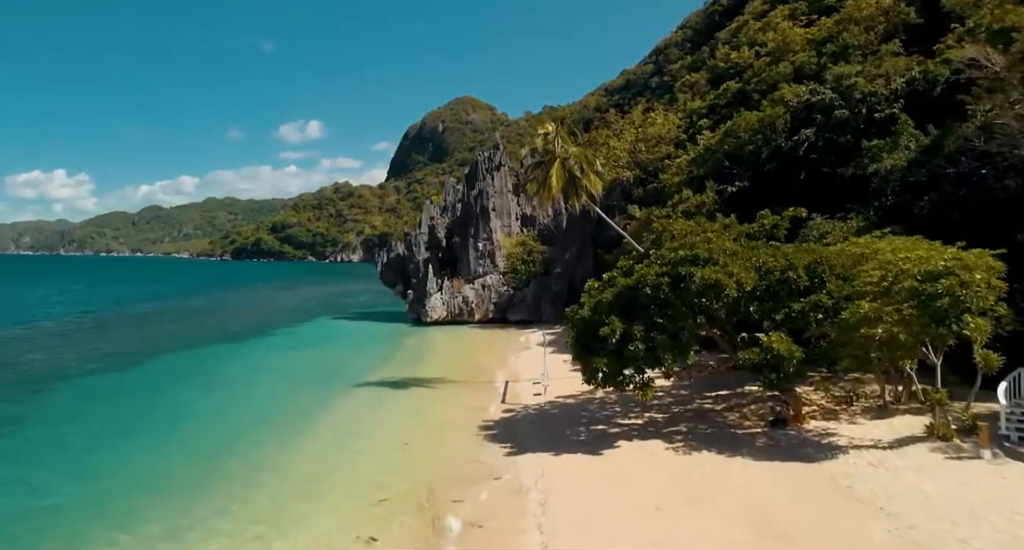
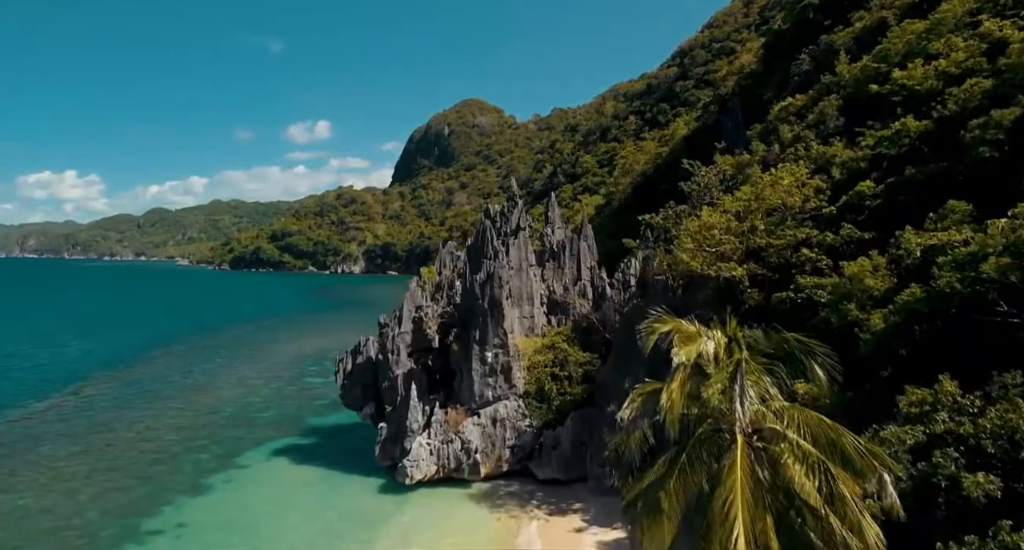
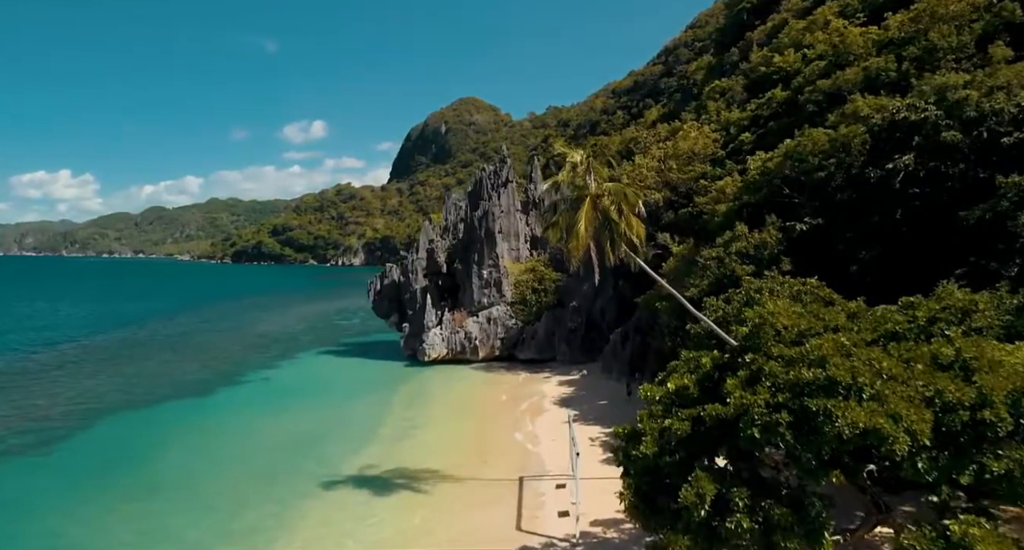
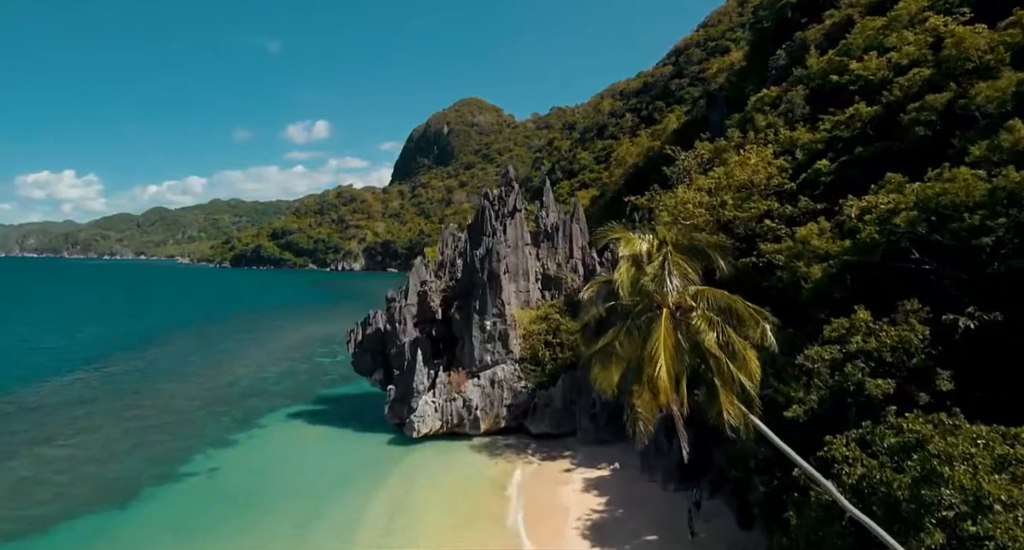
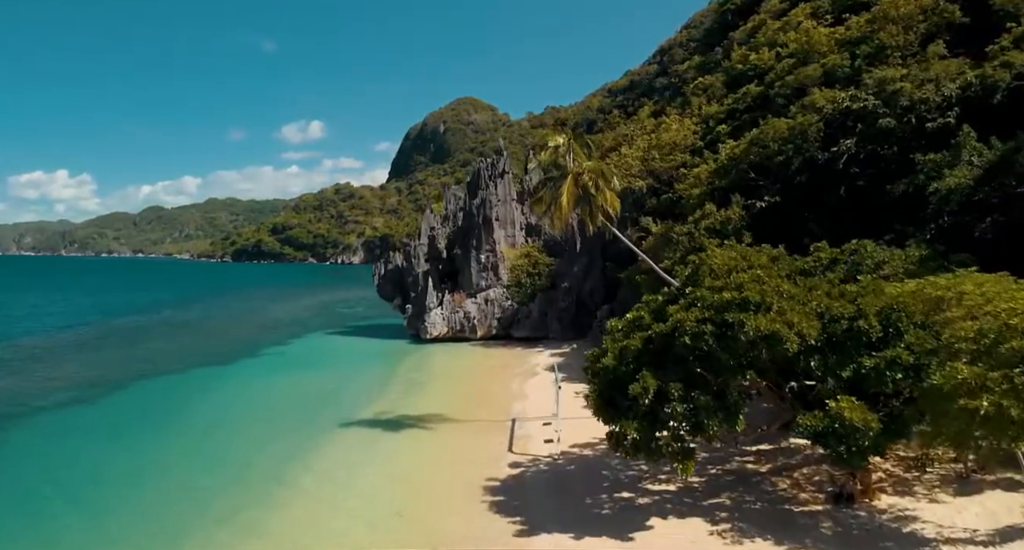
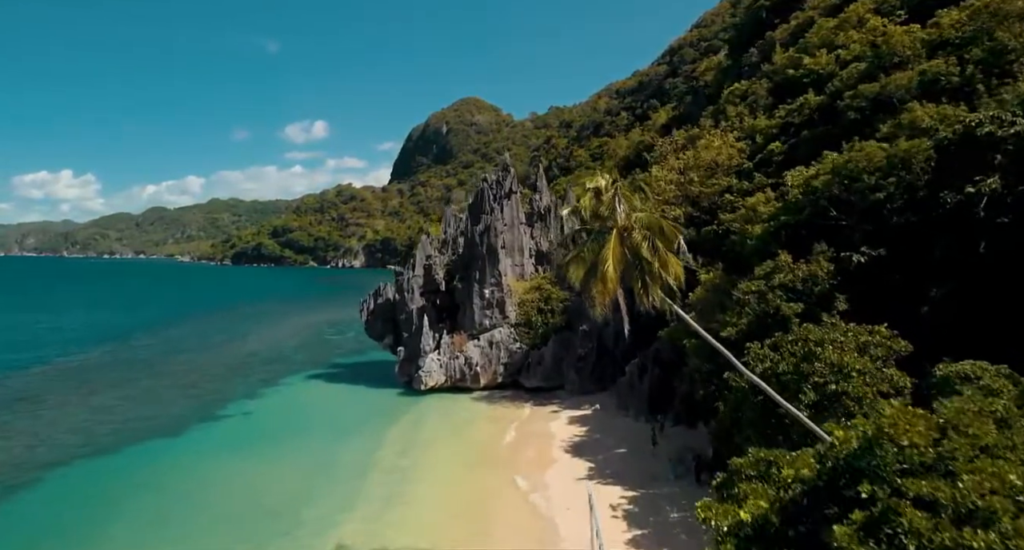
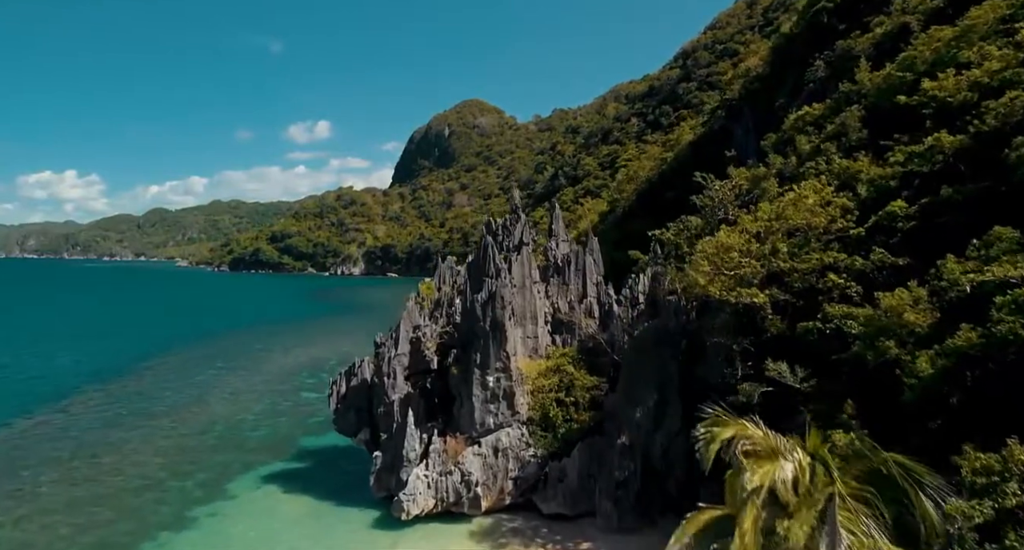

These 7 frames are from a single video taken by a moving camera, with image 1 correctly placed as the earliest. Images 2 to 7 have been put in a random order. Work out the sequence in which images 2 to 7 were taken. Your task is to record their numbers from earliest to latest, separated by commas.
5, 3, 6, 4, 2, 7
